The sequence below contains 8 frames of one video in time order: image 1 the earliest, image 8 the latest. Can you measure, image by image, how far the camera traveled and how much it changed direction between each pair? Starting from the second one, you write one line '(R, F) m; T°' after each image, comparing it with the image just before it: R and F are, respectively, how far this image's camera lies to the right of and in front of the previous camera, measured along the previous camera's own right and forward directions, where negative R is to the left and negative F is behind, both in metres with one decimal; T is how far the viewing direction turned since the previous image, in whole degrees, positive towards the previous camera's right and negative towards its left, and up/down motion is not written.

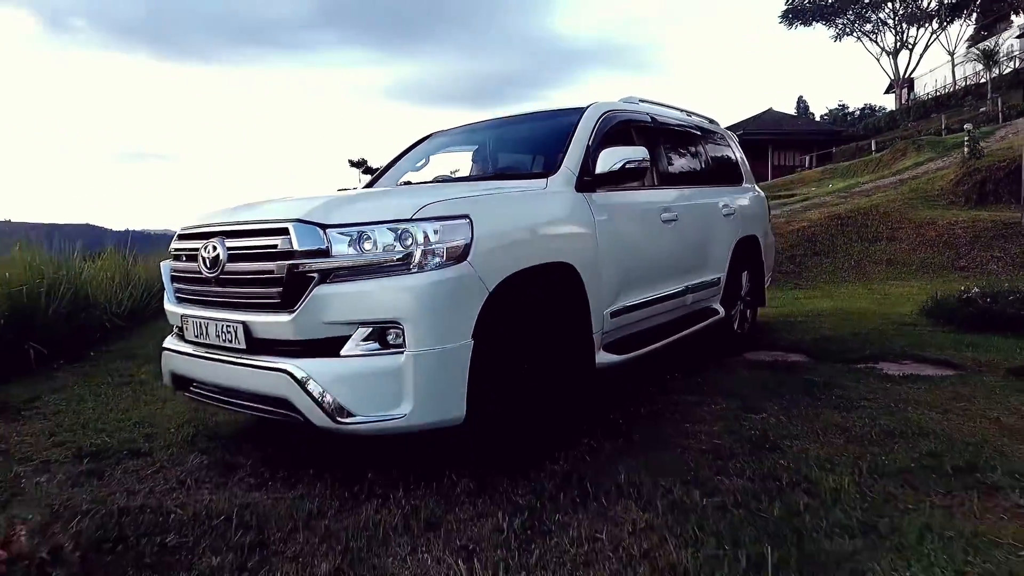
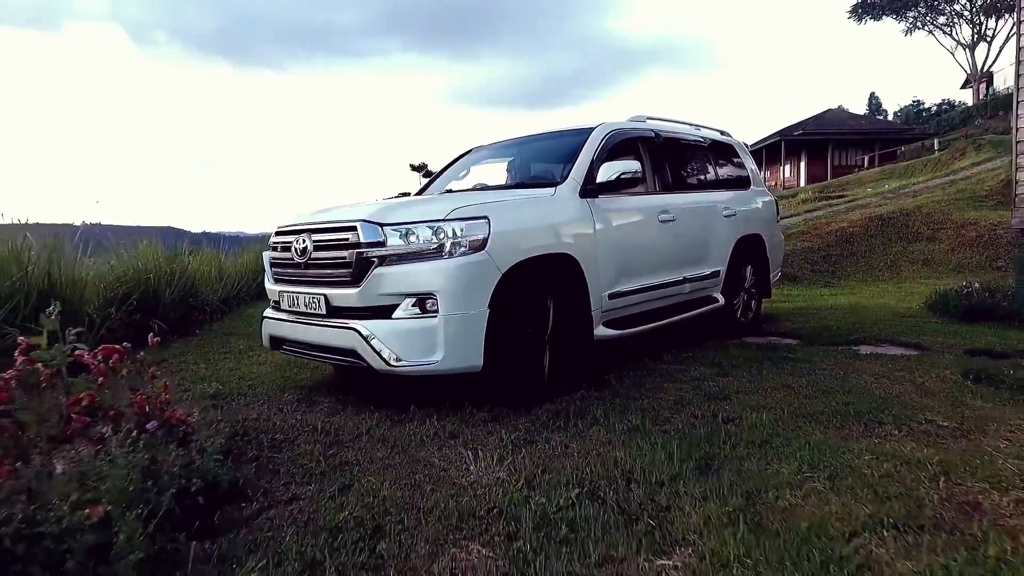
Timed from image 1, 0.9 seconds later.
(+0.3, -0.9) m; -5°
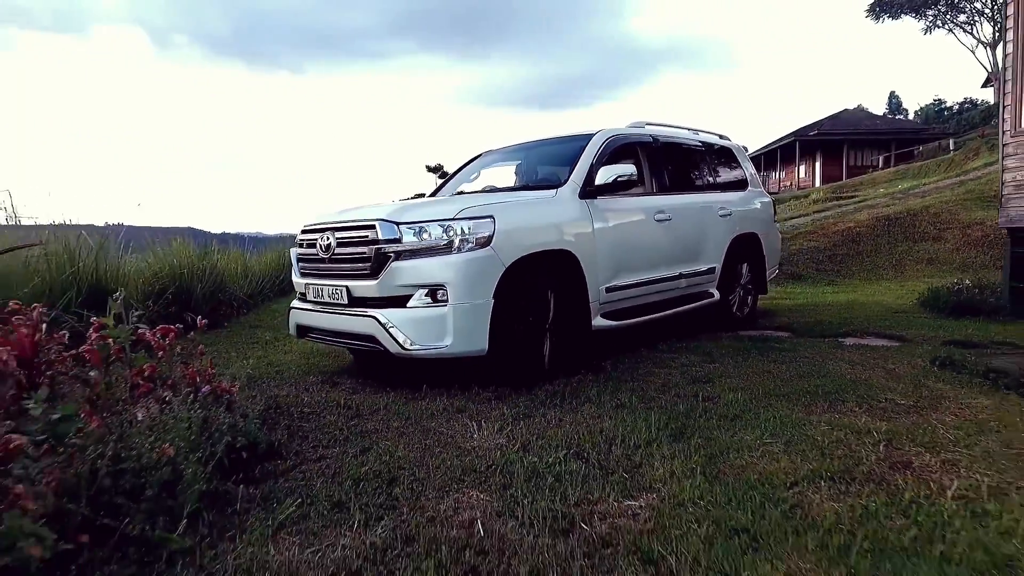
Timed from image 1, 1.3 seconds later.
(+0.1, -0.4) m; -1°
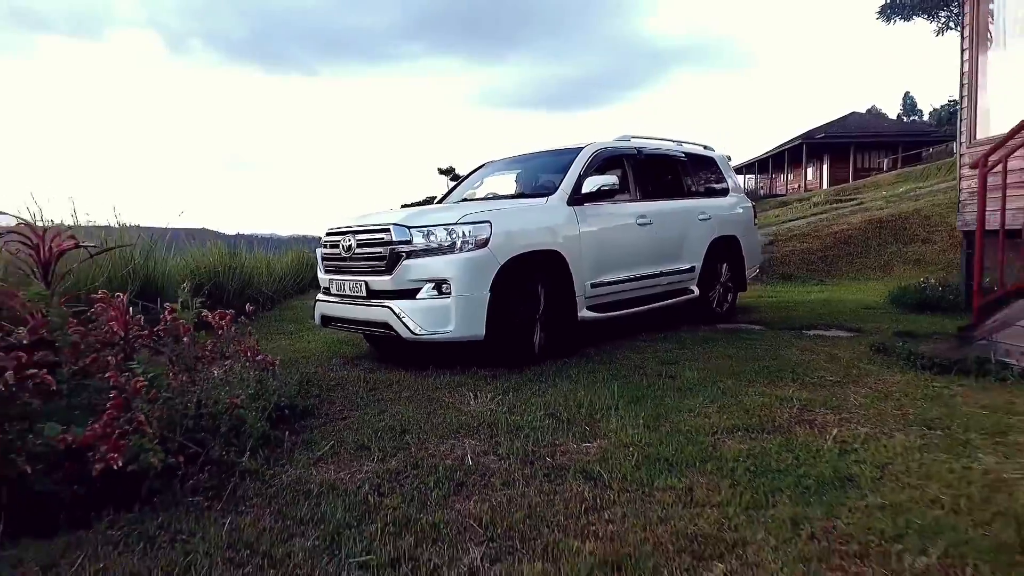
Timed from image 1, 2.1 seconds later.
(+0.1, -0.7) m; -1°
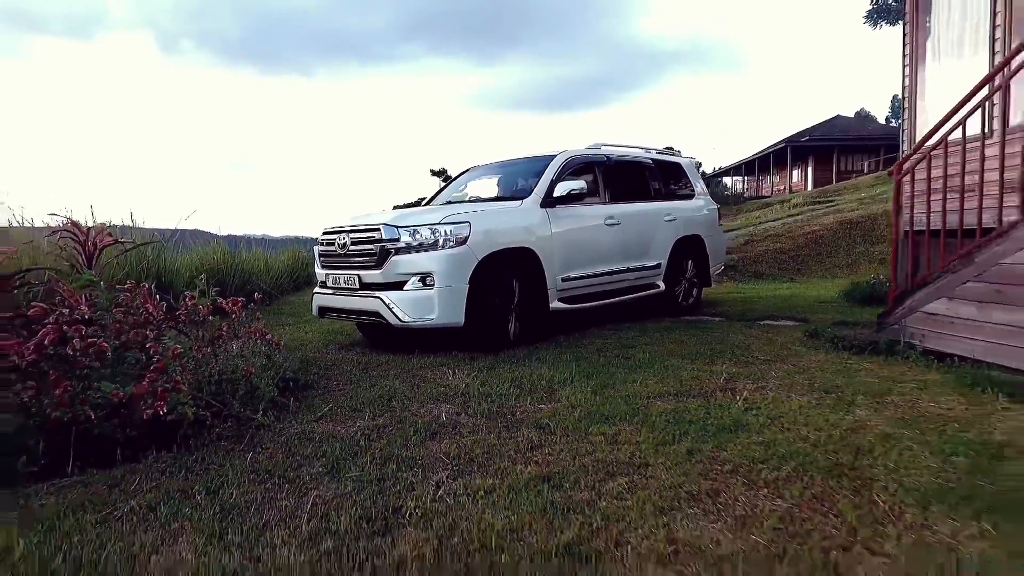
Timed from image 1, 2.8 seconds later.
(+0.2, -0.6) m; +1°
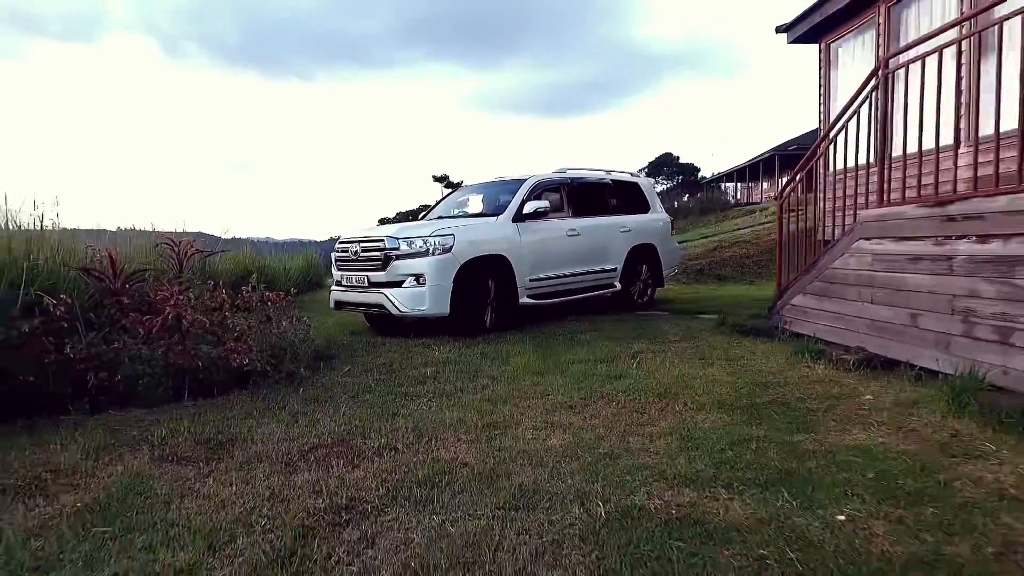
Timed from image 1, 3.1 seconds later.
(+0.3, -1.6) m; 0°
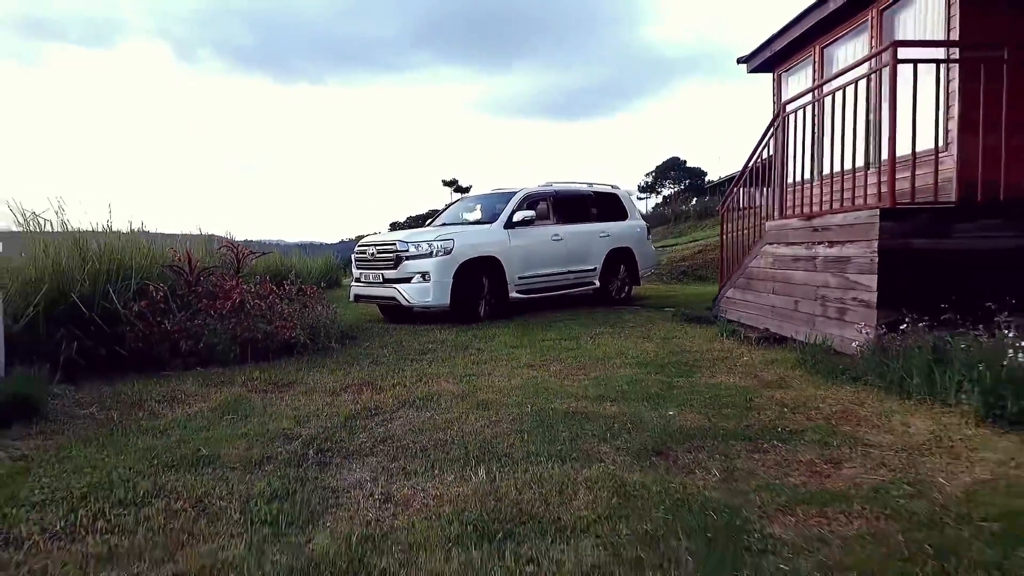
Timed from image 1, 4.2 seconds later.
(+0.3, -1.5) m; -1°
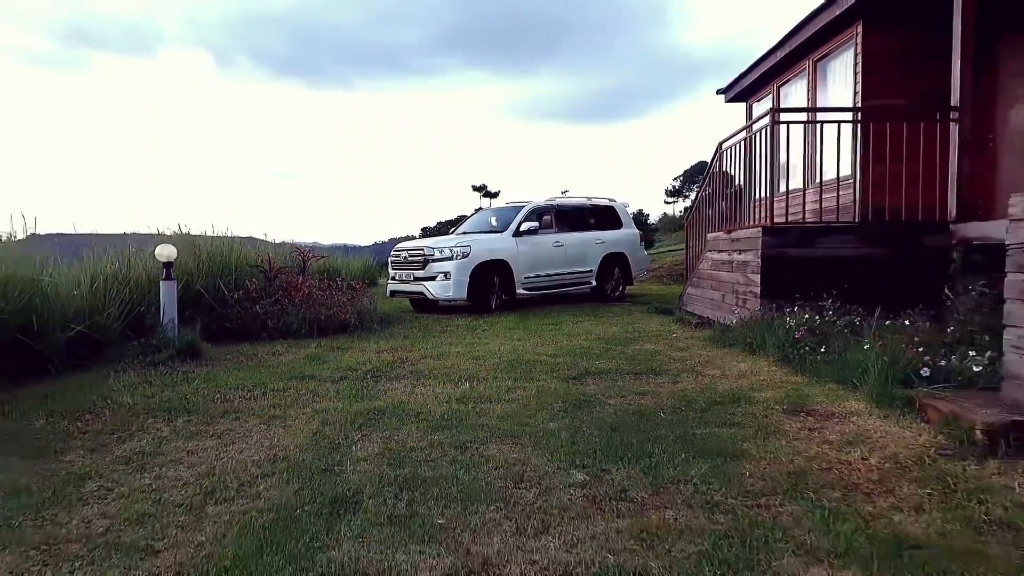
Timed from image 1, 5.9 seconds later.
(+0.4, -2.0) m; -3°
